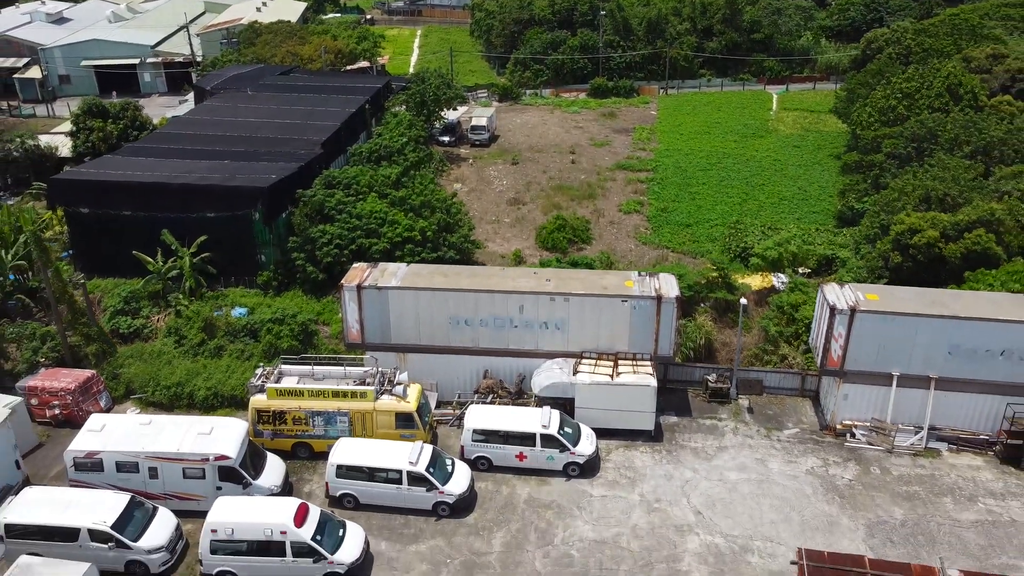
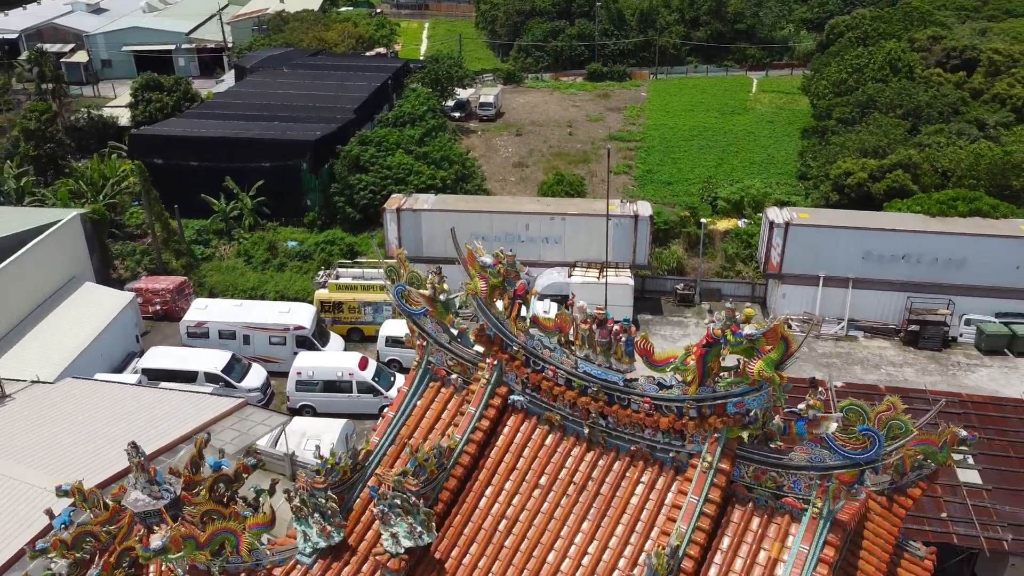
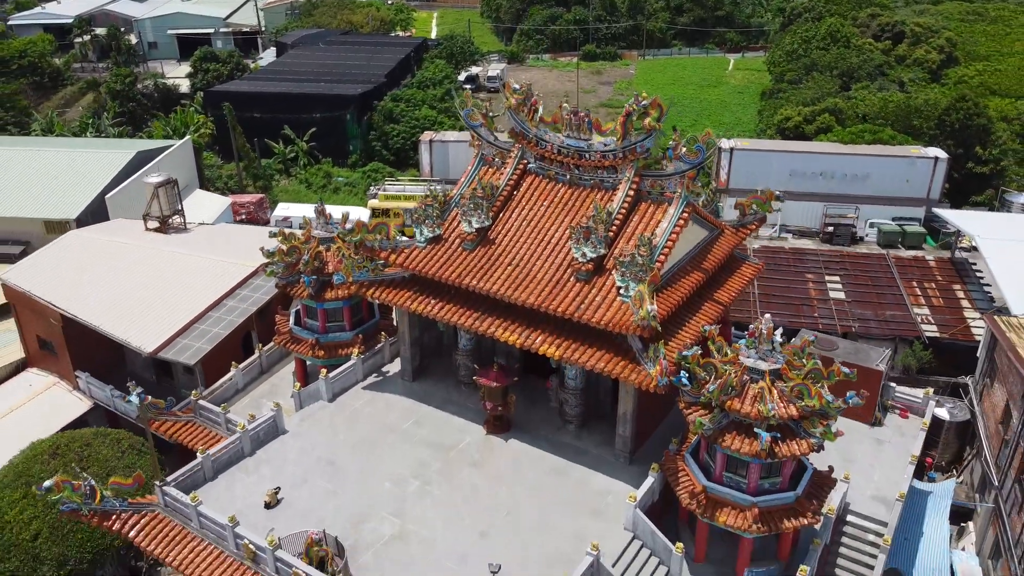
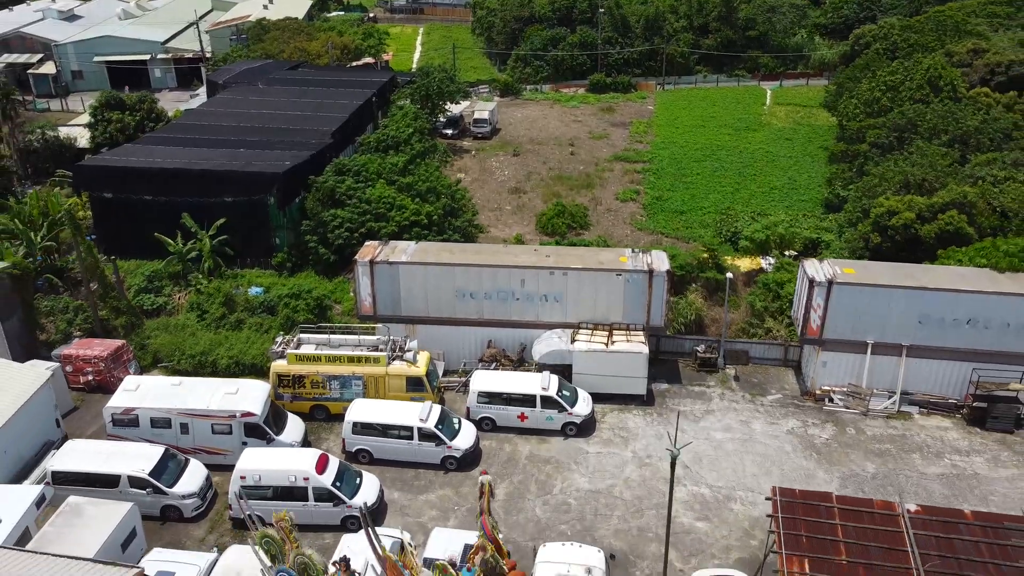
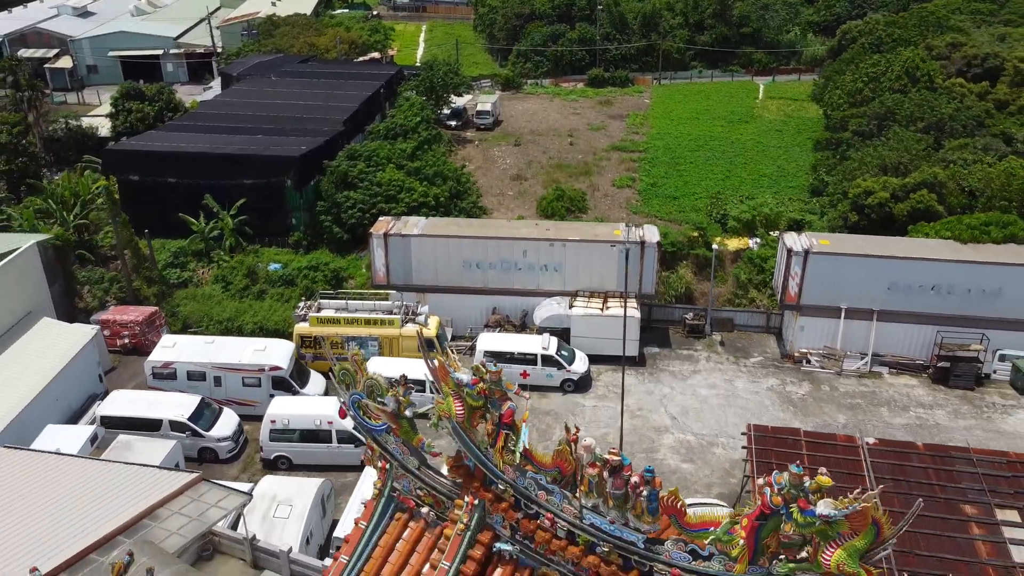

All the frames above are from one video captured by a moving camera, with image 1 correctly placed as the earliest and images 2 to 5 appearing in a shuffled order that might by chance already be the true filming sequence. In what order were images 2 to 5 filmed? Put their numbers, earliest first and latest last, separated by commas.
4, 5, 2, 3
